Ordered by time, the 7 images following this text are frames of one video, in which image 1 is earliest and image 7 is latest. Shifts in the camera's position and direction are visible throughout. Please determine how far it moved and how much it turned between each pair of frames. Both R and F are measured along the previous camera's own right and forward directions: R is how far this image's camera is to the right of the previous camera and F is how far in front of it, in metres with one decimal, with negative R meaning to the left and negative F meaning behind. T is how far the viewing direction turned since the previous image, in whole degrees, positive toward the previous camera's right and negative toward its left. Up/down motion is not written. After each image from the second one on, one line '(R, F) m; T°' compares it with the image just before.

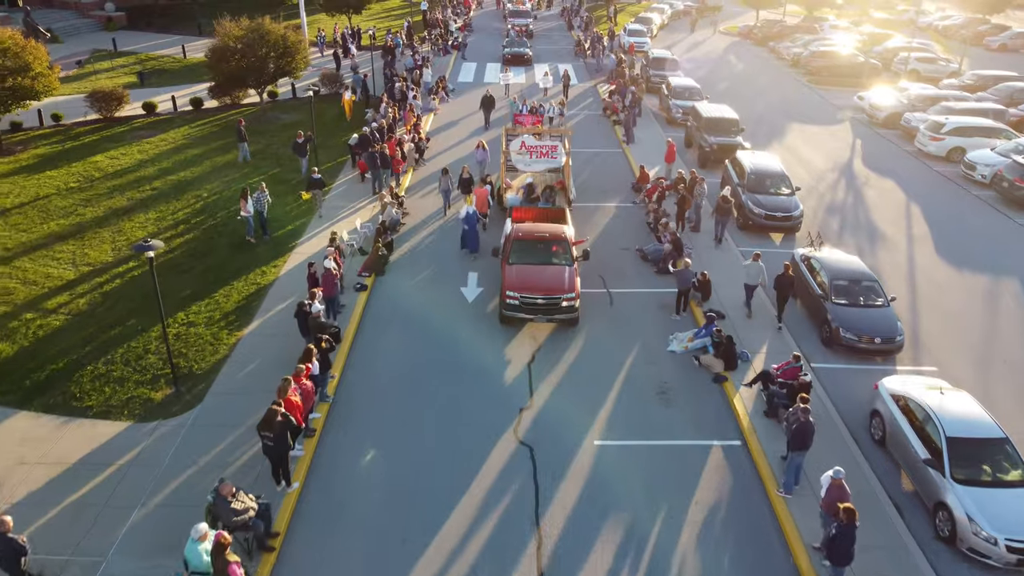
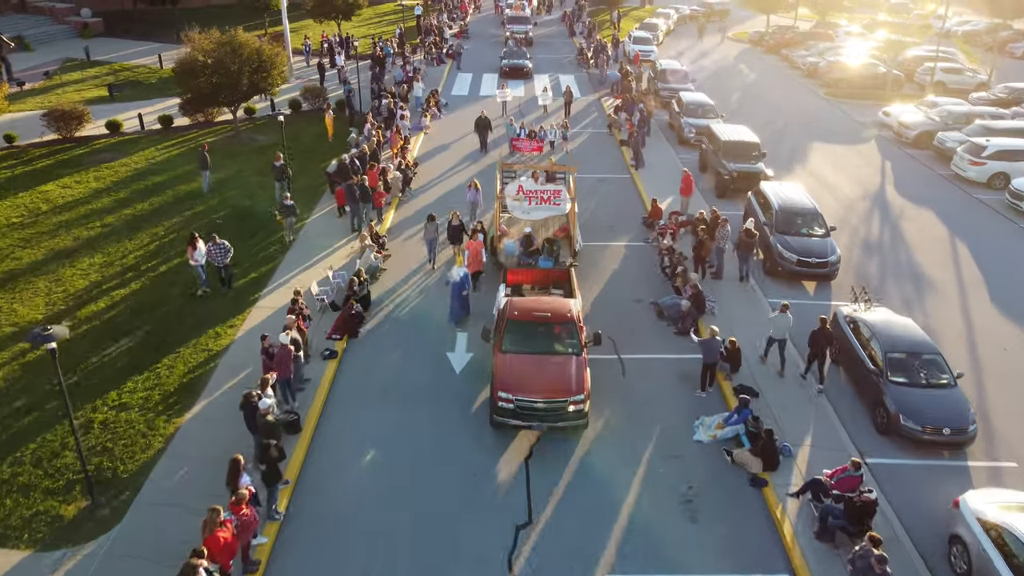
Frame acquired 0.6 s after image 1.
(+0.1, +2.3) m; 0°
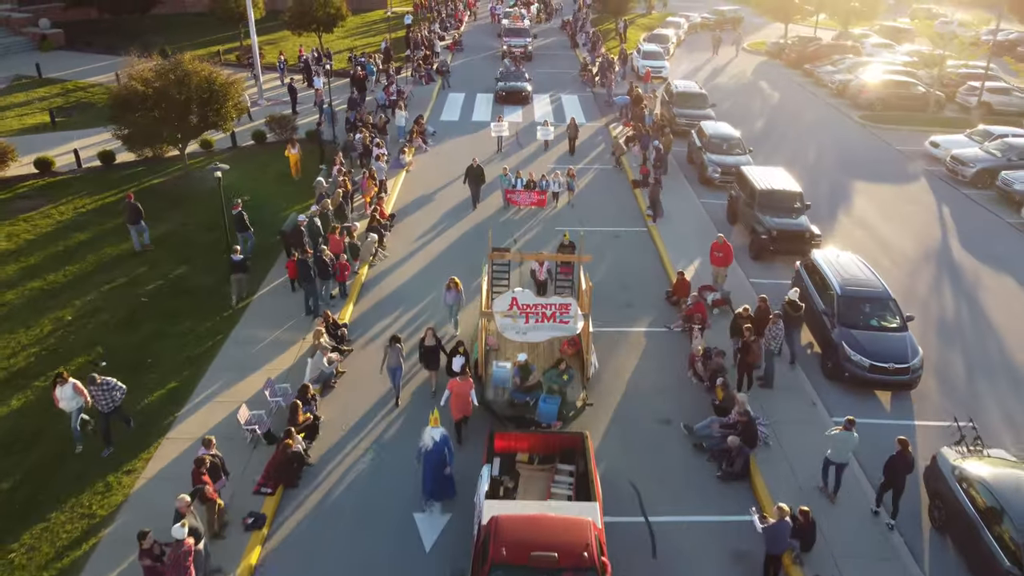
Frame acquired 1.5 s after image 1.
(+0.1, +3.5) m; 0°
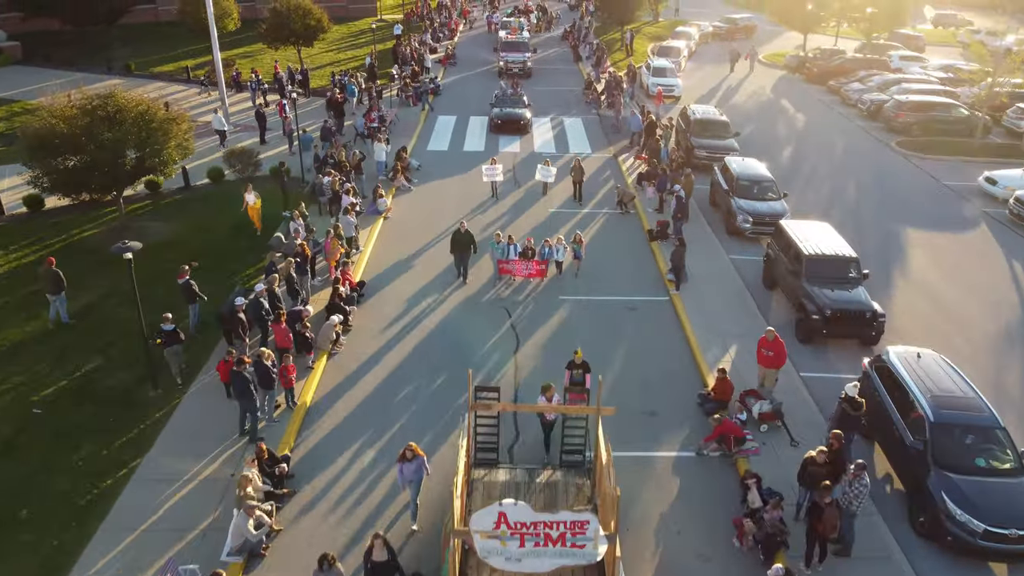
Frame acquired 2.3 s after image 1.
(+0.1, +3.2) m; 0°
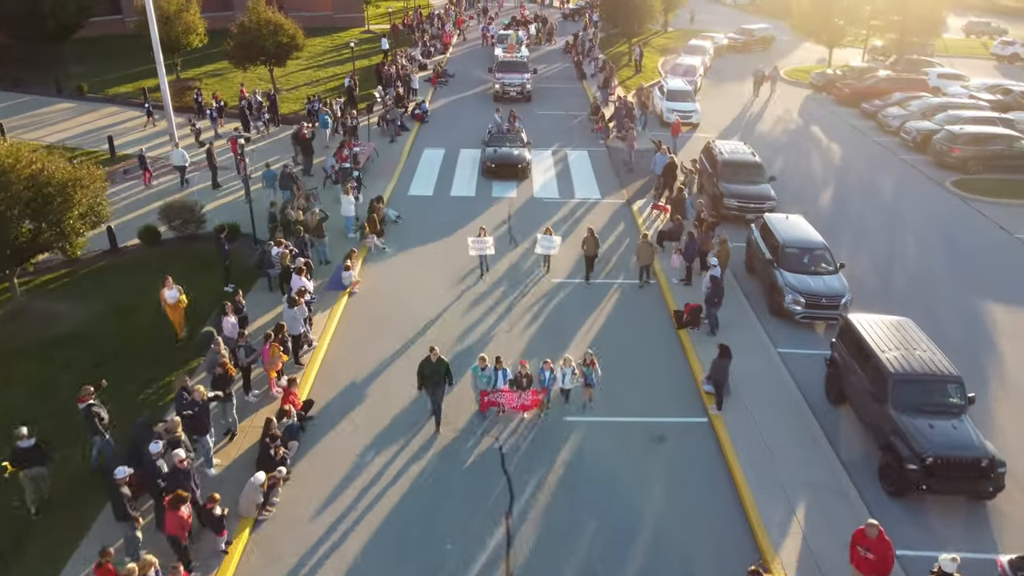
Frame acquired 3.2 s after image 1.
(+0.1, +3.6) m; 0°
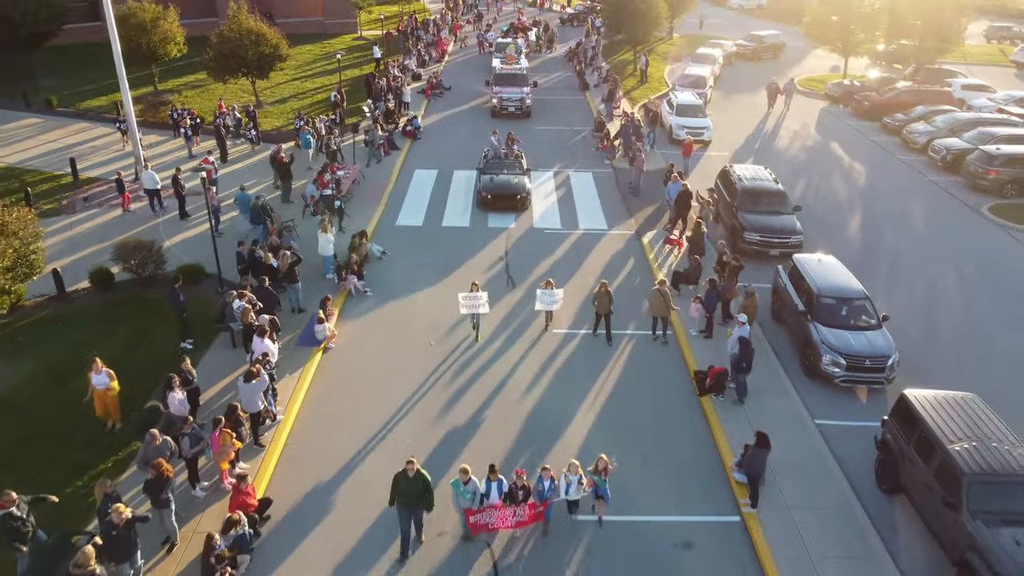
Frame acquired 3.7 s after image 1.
(+0.1, +1.9) m; 0°
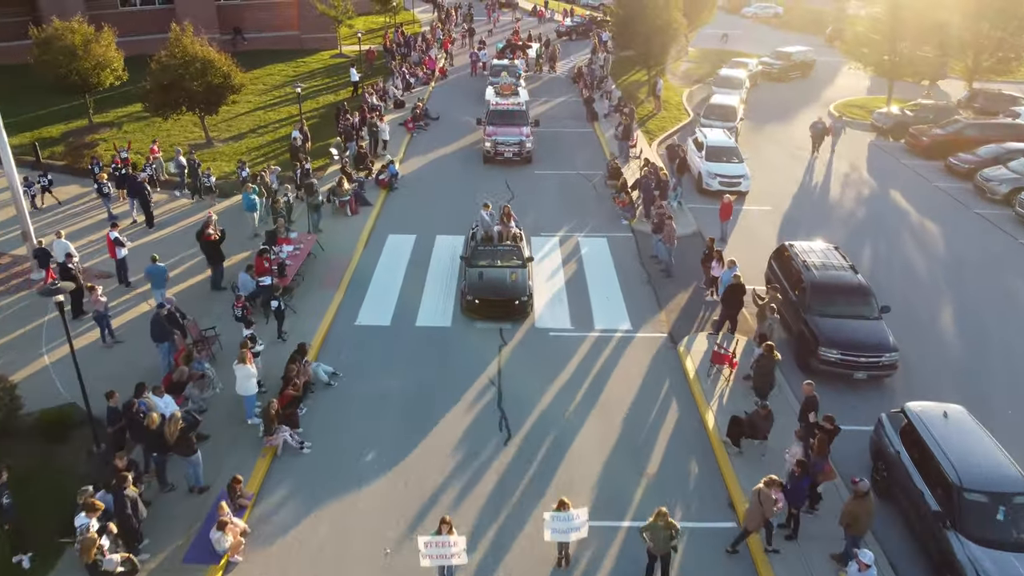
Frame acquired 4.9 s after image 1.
(+0.1, +4.6) m; 0°
